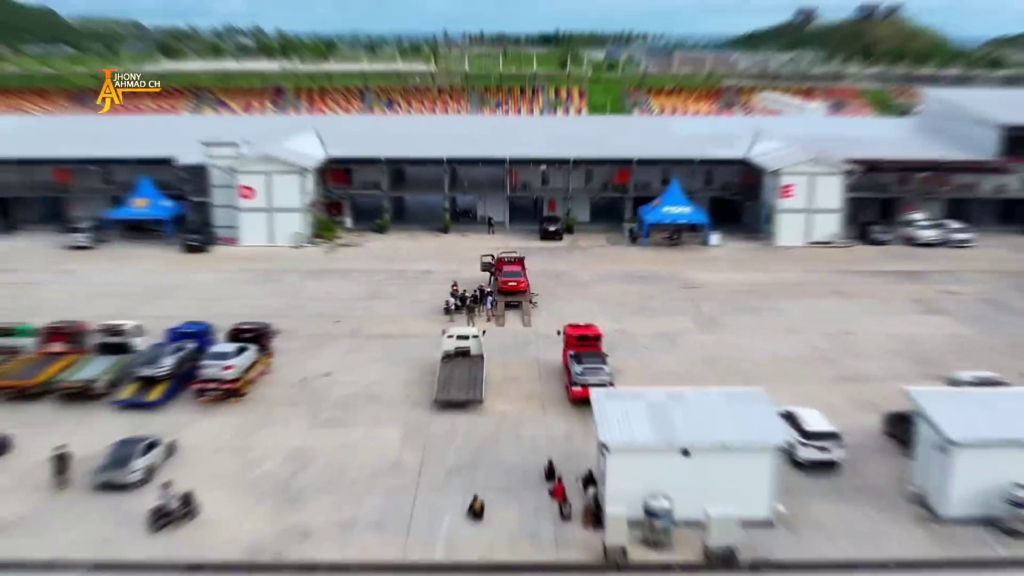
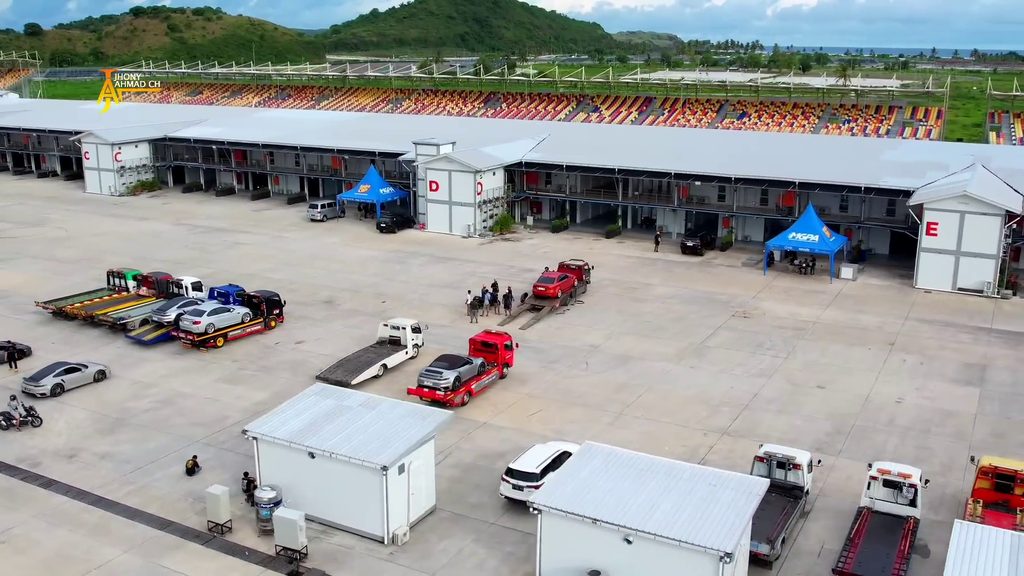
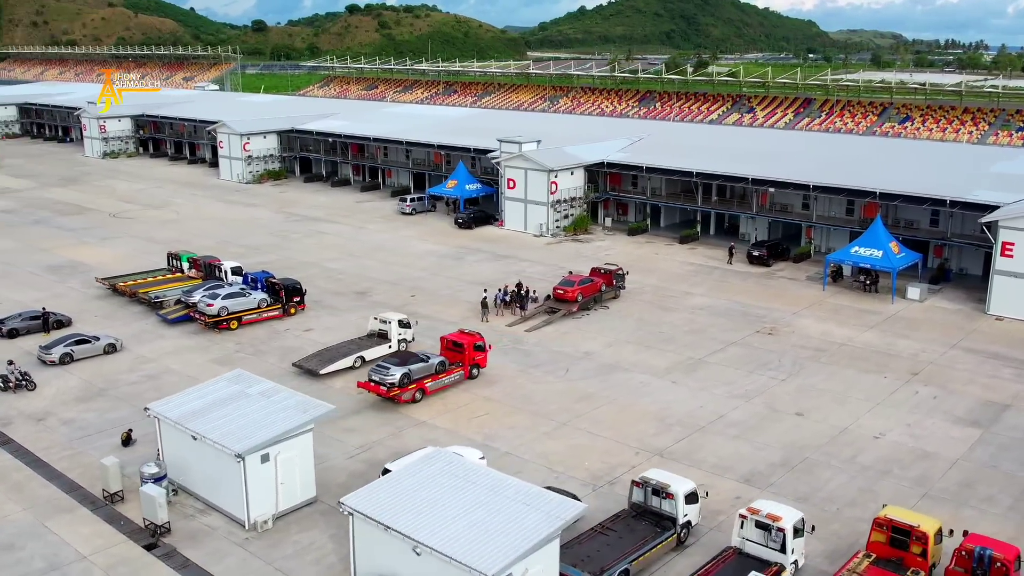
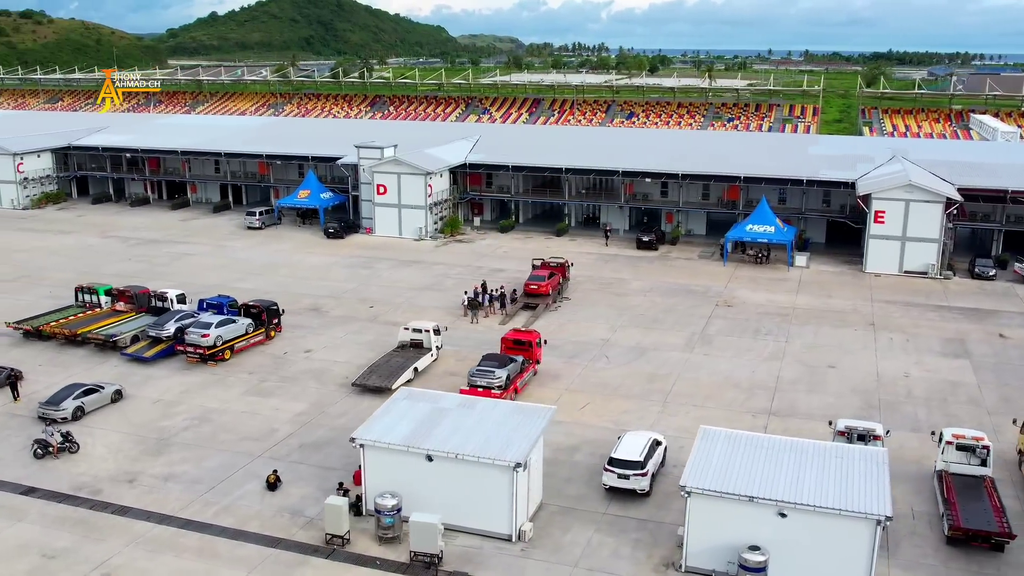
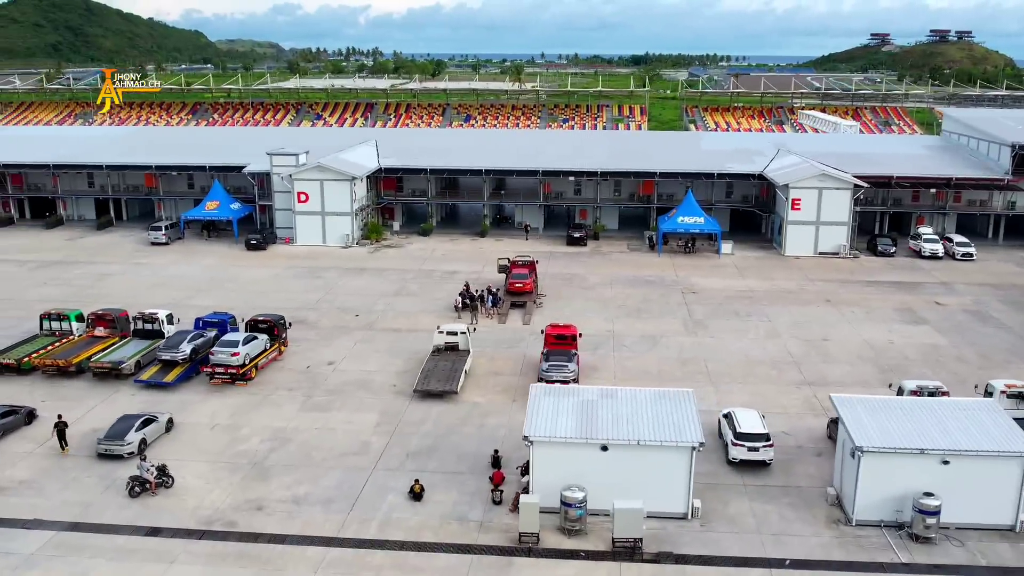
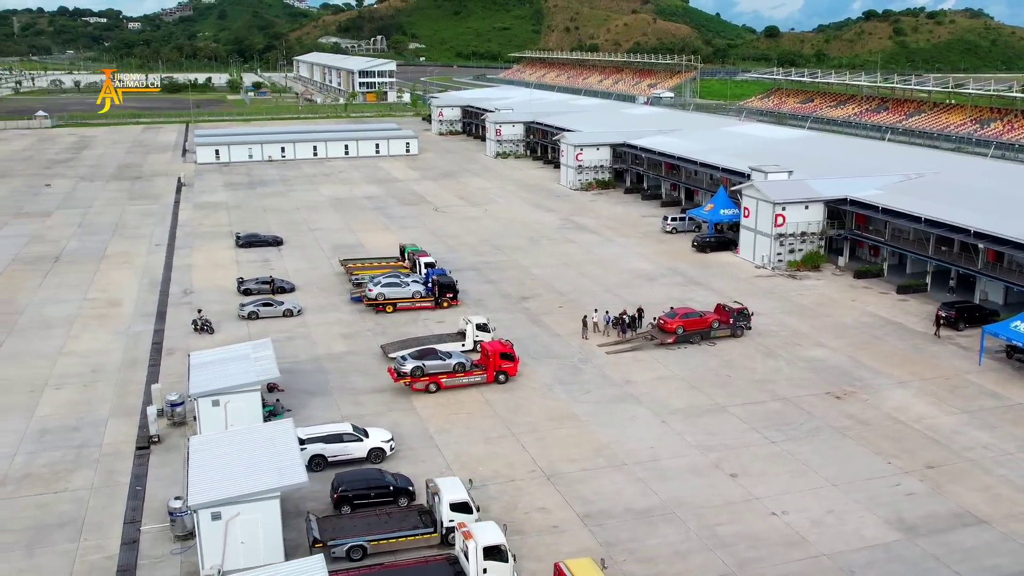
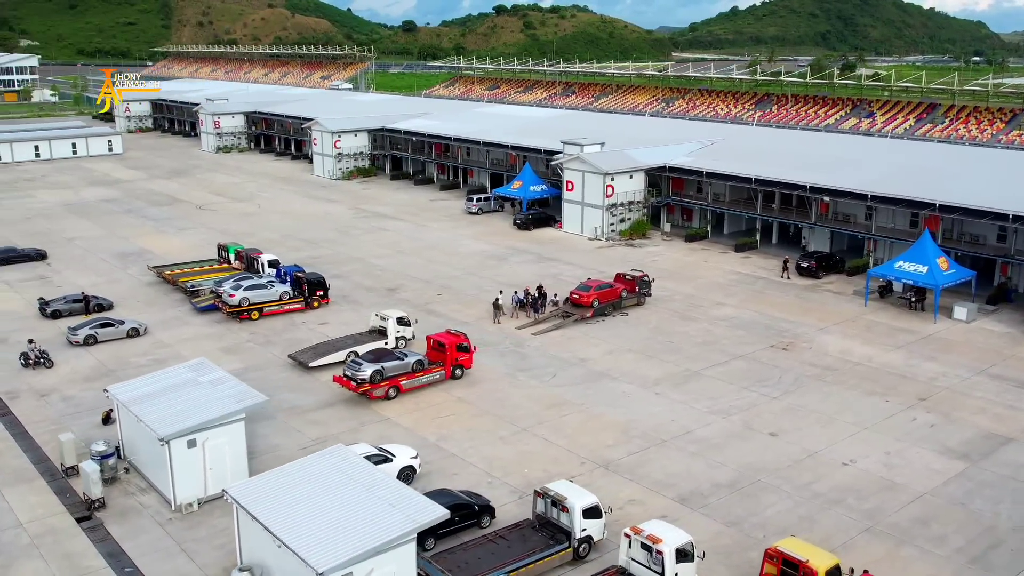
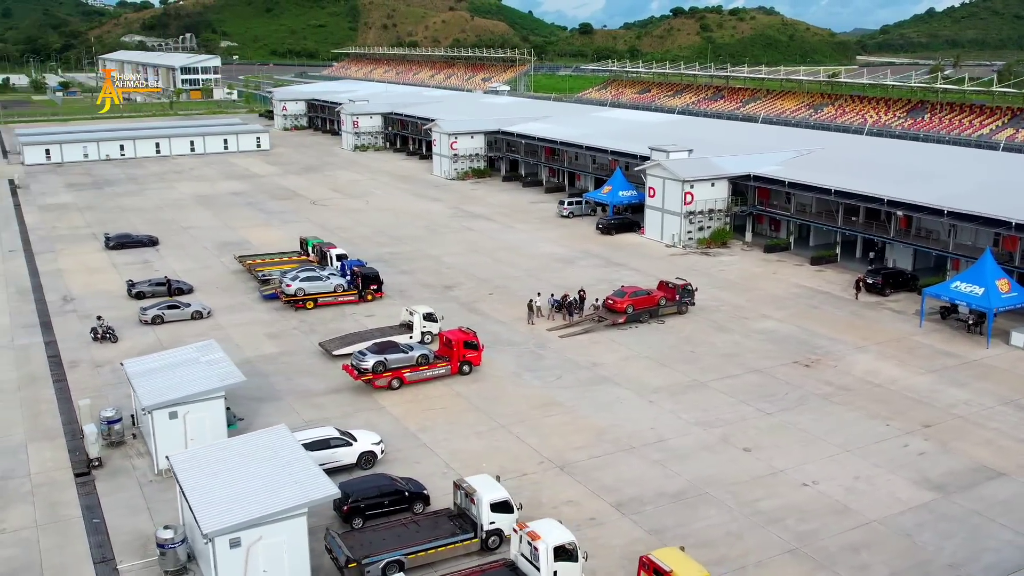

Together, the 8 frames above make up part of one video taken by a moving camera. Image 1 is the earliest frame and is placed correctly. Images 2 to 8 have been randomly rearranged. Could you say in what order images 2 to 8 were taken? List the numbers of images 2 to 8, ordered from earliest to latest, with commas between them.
5, 4, 2, 3, 7, 8, 6
